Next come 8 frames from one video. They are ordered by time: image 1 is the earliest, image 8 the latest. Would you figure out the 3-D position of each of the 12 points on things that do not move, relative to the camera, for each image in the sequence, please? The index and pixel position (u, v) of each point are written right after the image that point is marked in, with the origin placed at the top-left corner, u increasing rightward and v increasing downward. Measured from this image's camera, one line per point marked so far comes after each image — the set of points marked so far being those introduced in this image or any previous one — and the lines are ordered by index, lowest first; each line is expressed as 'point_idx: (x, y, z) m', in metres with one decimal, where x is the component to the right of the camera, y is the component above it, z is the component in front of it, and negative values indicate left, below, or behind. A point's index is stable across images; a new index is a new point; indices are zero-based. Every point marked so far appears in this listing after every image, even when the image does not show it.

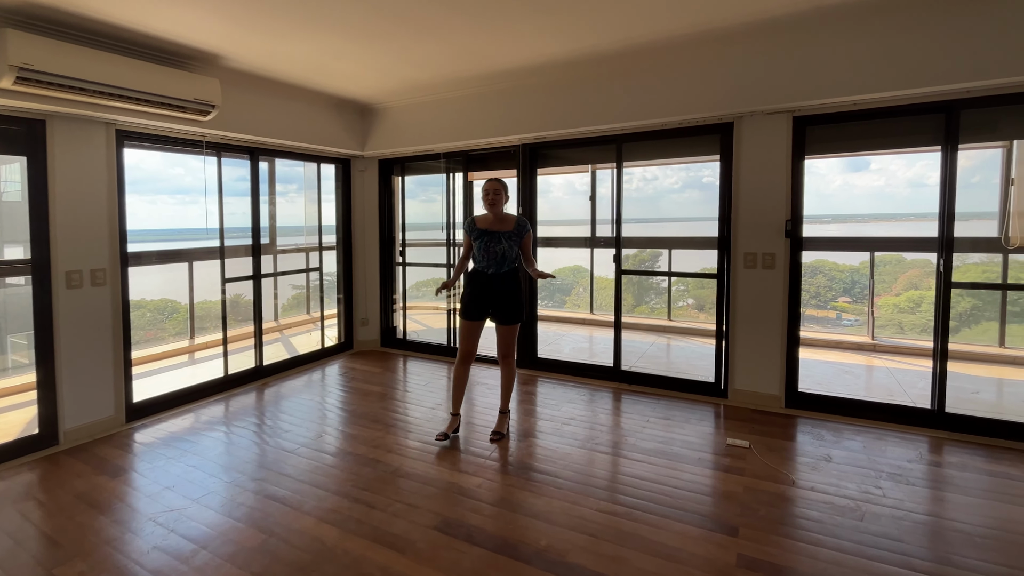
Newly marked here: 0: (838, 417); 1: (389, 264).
0: (+2.2, -0.9, +3.2) m
1: (-1.3, +0.3, +5.1) m
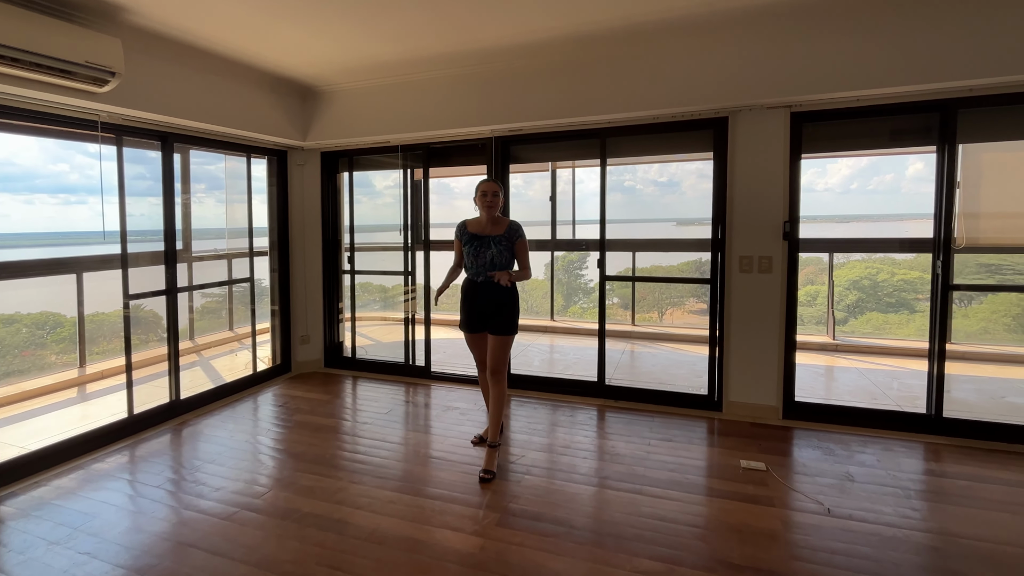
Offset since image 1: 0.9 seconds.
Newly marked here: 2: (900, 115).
0: (+2.1, -0.9, +3.1) m
1: (-1.6, +0.2, +4.4) m
2: (+2.3, +1.0, +2.9) m
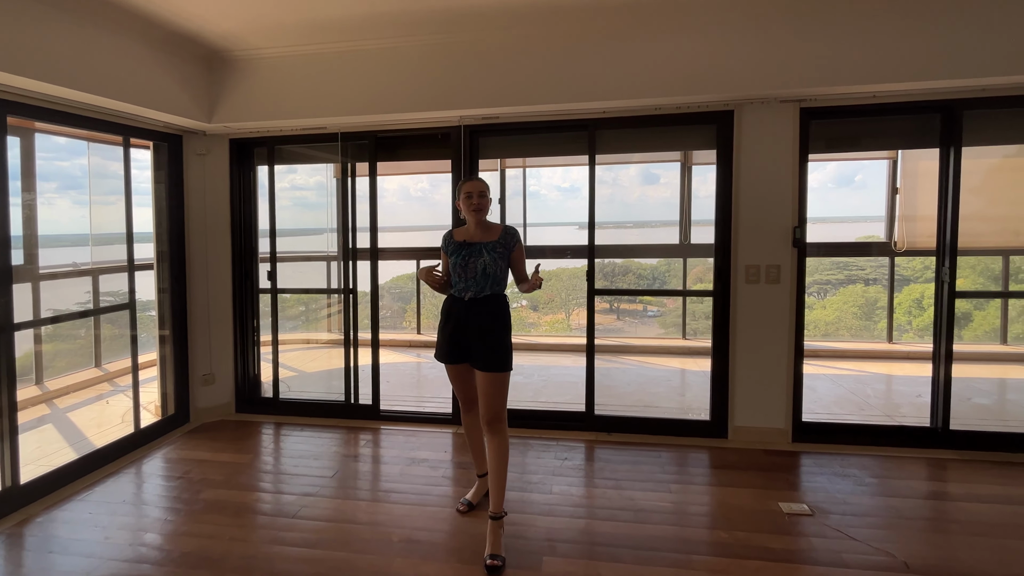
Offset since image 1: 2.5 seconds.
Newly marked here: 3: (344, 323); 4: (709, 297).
0: (+2.0, -0.9, +2.9) m
1: (-1.9, 0.0, +3.5) m
2: (+2.2, +1.0, +2.8) m
3: (-1.2, -0.2, +3.4) m
4: (+1.2, 0.0, +3.0) m
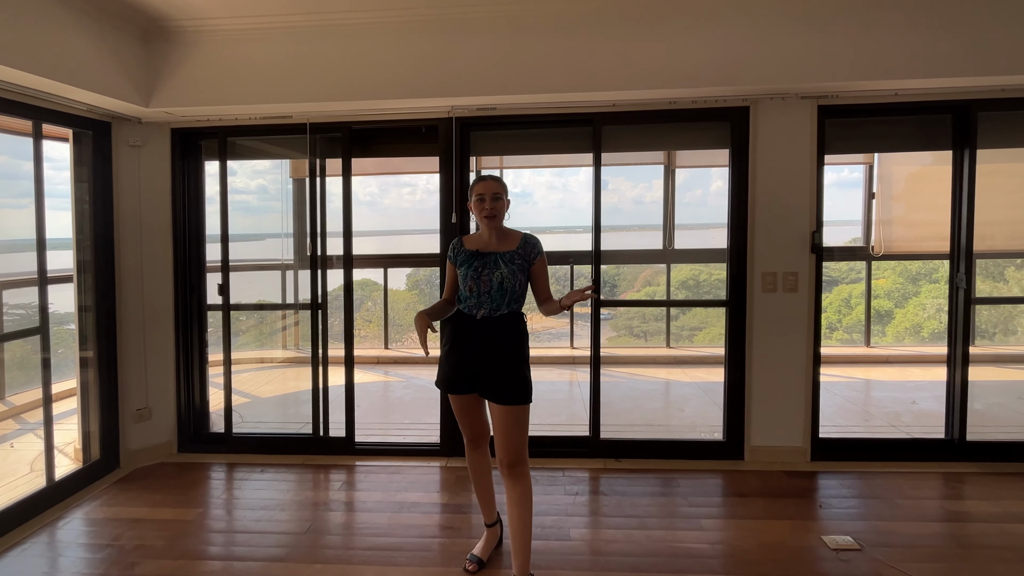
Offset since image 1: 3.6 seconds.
0: (+2.0, -1.0, +2.8) m
1: (-2.0, -0.1, +3.0) m
2: (+2.2, +0.9, +2.7) m
3: (-1.2, -0.3, +3.0) m
4: (+1.2, -0.1, +2.7) m
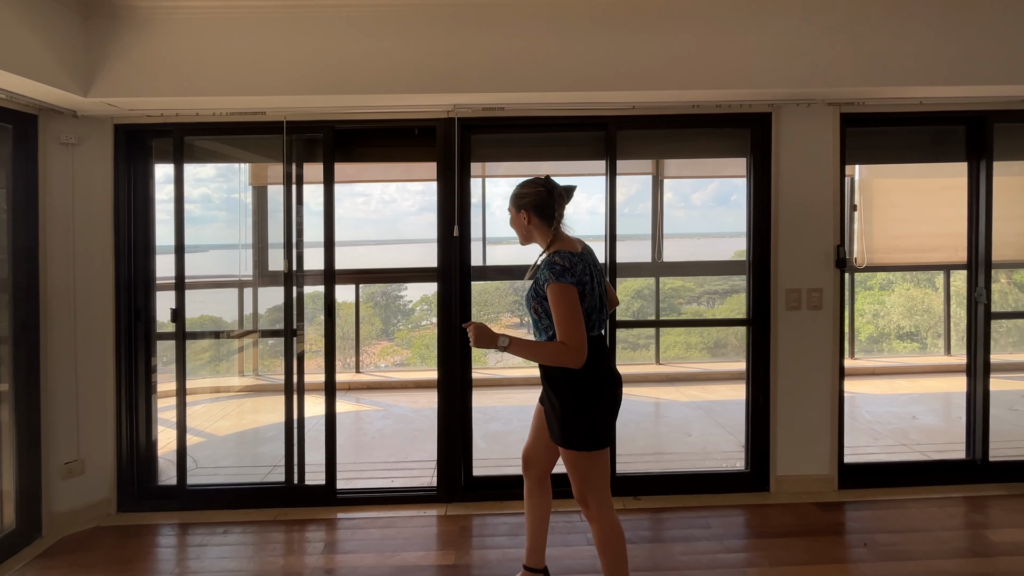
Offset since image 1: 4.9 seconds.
0: (+2.1, -1.1, +2.6) m
1: (-1.9, -0.2, +2.5) m
2: (+2.2, +0.9, +2.6) m
3: (-1.2, -0.5, +2.6) m
4: (+1.2, -0.2, +2.6) m
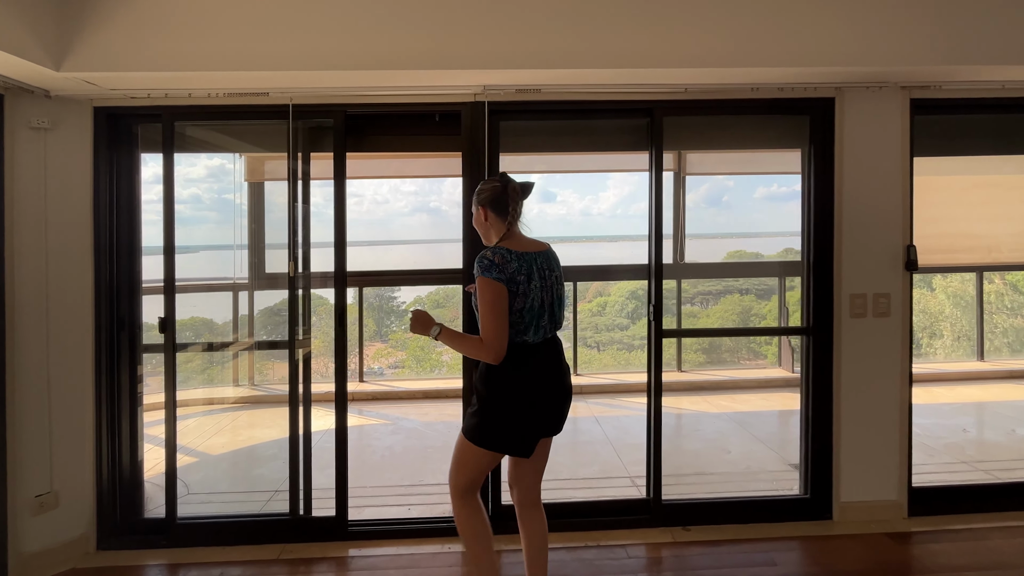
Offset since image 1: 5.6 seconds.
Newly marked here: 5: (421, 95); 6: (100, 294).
0: (+2.2, -1.1, +2.4) m
1: (-1.8, -0.3, +2.2) m
2: (+2.4, +0.8, +2.3) m
3: (-1.0, -0.5, +2.3) m
4: (+1.4, -0.2, +2.3) m
5: (-0.4, +0.8, +2.1) m
6: (-1.8, 0.0, +2.1) m
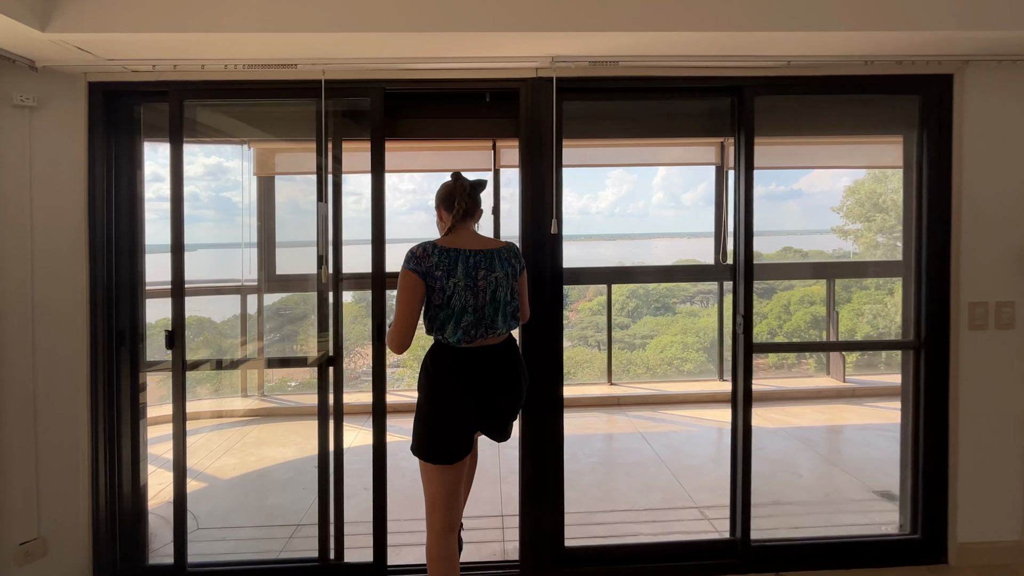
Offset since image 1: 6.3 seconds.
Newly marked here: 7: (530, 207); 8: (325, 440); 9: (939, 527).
0: (+2.5, -1.1, +2.1) m
1: (-1.5, -0.3, +1.9) m
2: (+2.7, +0.8, +2.0) m
3: (-0.8, -0.5, +2.0) m
4: (+1.6, -0.3, +2.0) m
5: (-0.1, +0.8, +1.8) m
6: (-1.6, -0.1, +1.8) m
7: (+0.1, +0.3, +1.9) m
8: (-0.8, -0.7, +2.0) m
9: (+1.7, -1.0, +2.0) m
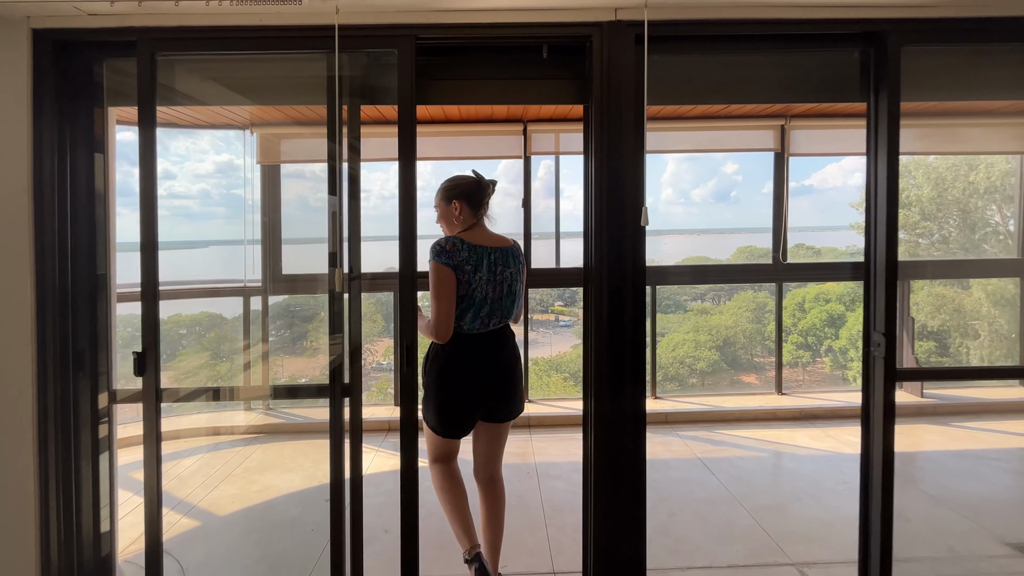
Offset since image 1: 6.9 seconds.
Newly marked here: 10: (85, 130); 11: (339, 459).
0: (+2.7, -1.2, +1.6) m
1: (-1.3, -0.3, +1.5) m
2: (+2.9, +0.8, +1.5) m
3: (-0.6, -0.5, +1.5) m
4: (+1.8, -0.3, +1.5) m
5: (+0.1, +0.8, +1.4) m
6: (-1.4, -0.1, +1.4) m
7: (+0.3, +0.3, +1.4) m
8: (-0.6, -0.7, +1.6) m
9: (+1.9, -1.0, +1.5) m
10: (-1.3, +0.5, +1.5) m
11: (-0.6, -0.6, +1.6) m
